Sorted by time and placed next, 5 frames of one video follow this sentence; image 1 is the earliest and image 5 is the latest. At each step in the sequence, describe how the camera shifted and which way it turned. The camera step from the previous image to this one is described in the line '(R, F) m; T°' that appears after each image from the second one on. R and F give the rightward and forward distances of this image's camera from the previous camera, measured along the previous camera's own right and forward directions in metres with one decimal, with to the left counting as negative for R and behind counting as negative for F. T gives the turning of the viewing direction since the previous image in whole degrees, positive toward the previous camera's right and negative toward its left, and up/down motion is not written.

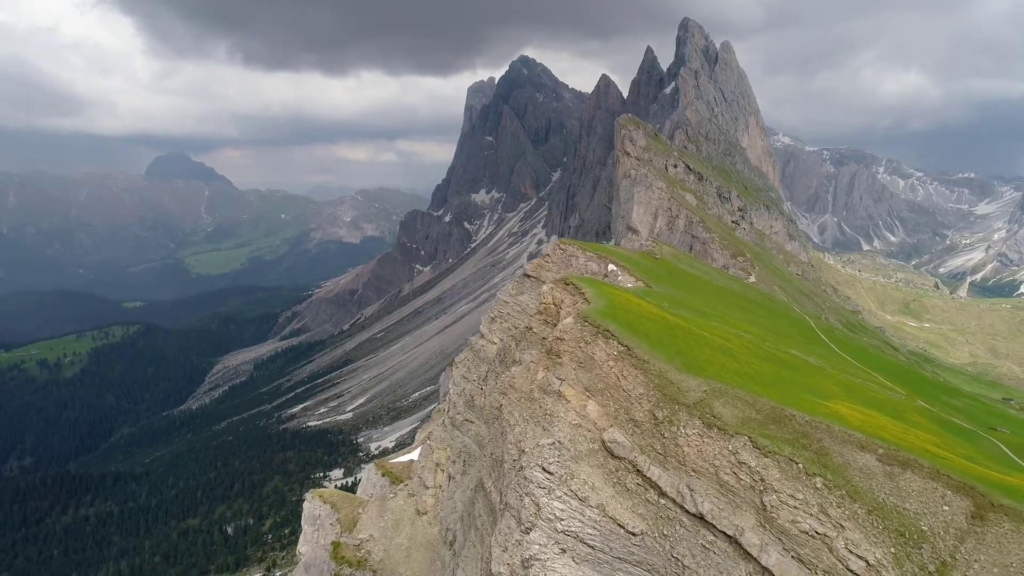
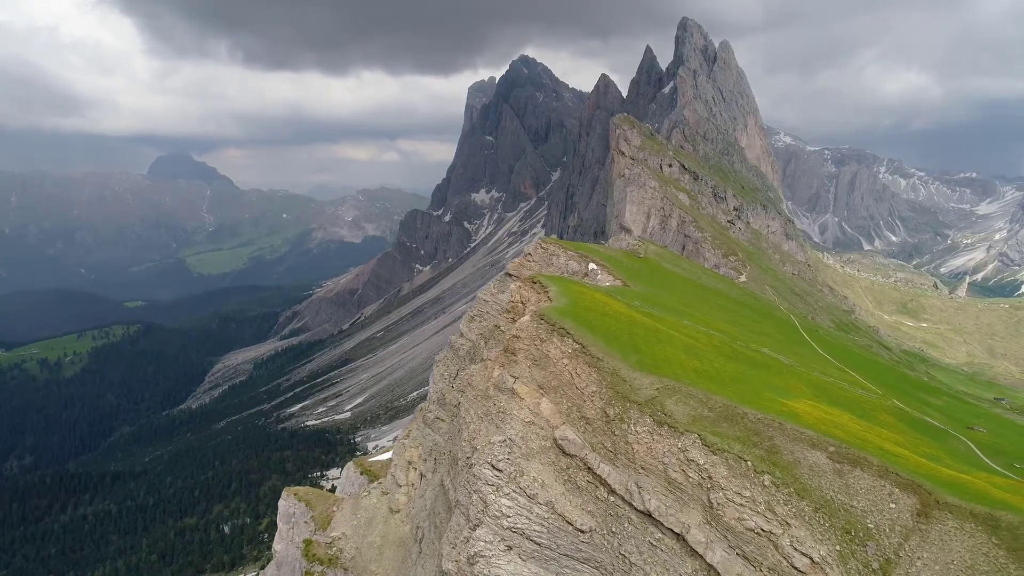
(+4.1, -0.1) m; 0°
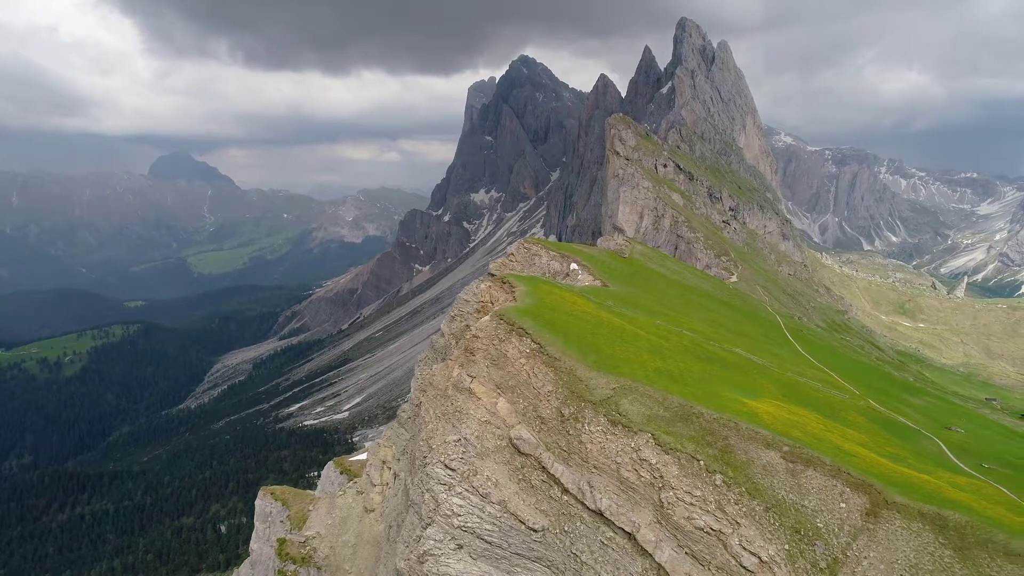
(+3.8, -0.2) m; 0°
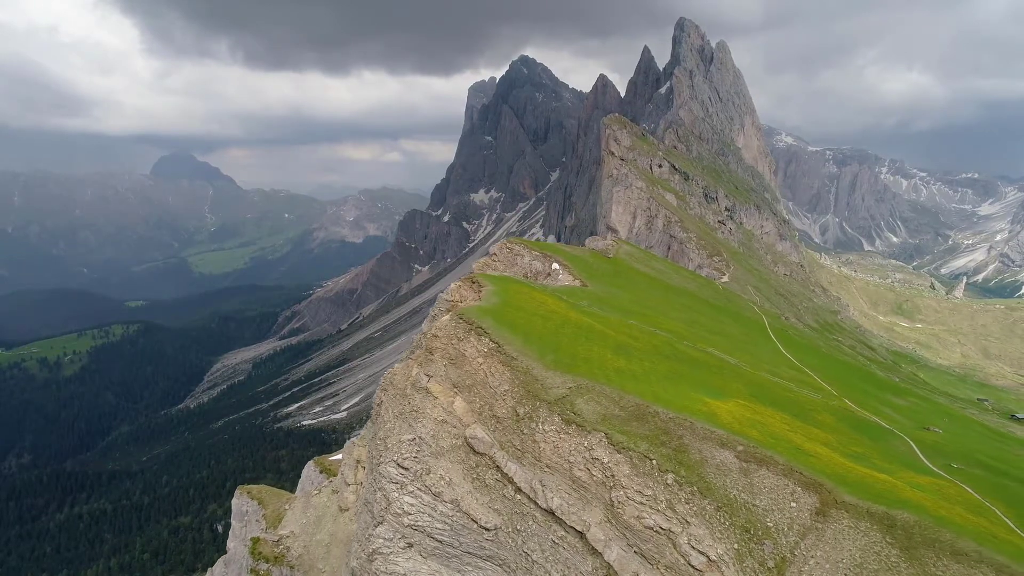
(+3.9, -0.1) m; 0°
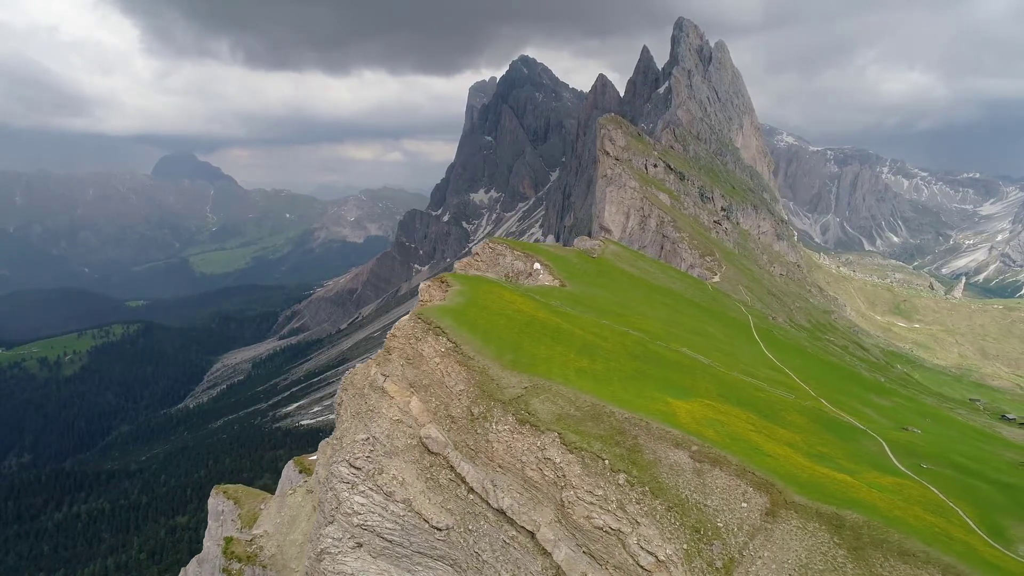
(+3.9, +0.1) m; 0°
